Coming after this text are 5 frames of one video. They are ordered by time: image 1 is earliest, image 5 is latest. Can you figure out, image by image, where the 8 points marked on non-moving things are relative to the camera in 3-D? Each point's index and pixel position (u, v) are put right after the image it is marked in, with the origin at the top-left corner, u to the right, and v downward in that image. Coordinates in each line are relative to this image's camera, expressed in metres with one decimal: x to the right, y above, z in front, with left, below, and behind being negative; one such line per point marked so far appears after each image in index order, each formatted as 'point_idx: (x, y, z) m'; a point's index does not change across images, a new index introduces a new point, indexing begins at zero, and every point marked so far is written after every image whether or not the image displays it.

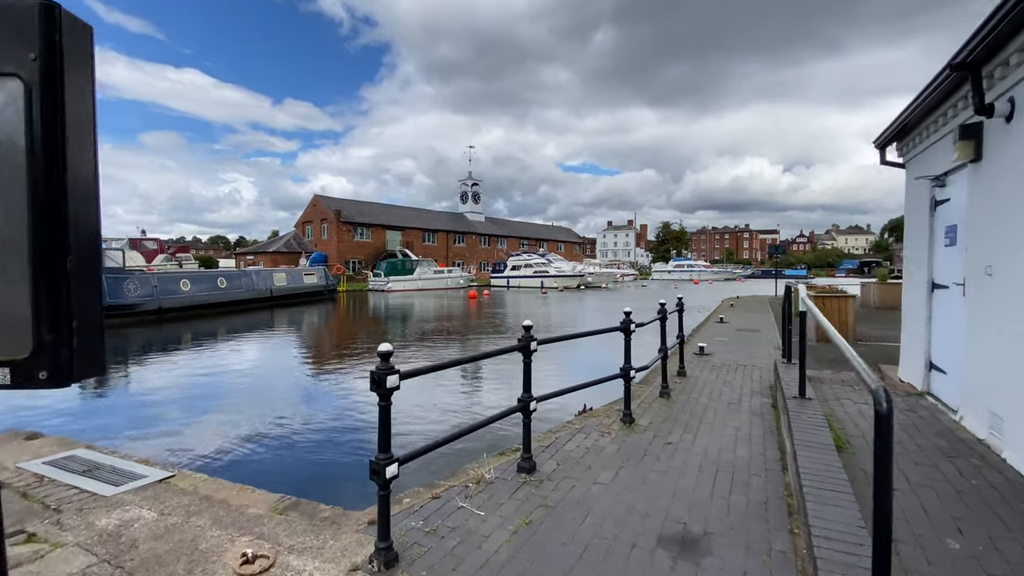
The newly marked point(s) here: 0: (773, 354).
0: (+4.4, -1.1, +8.2) m
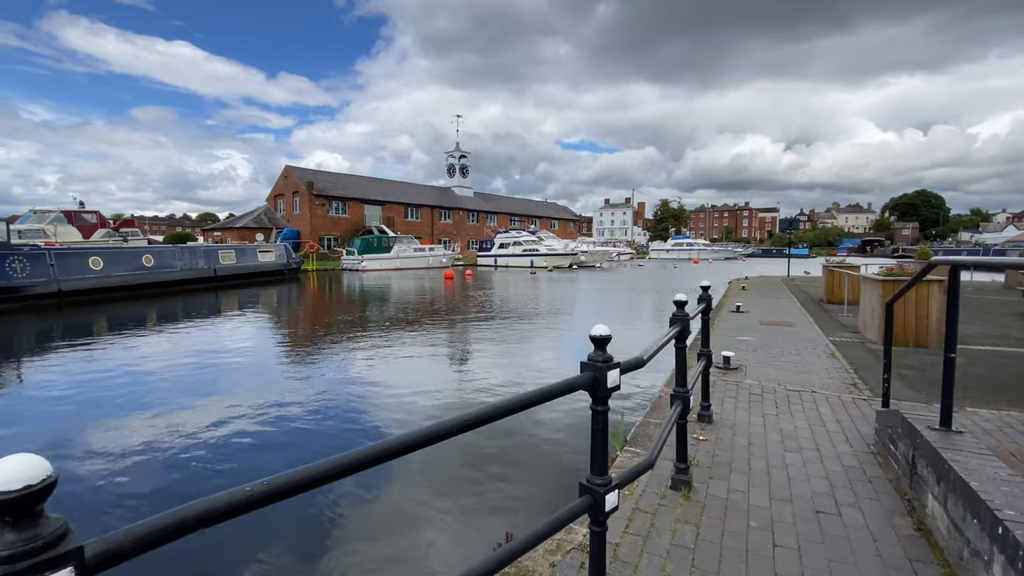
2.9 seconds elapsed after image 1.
0: (+3.6, -0.9, +5.5) m
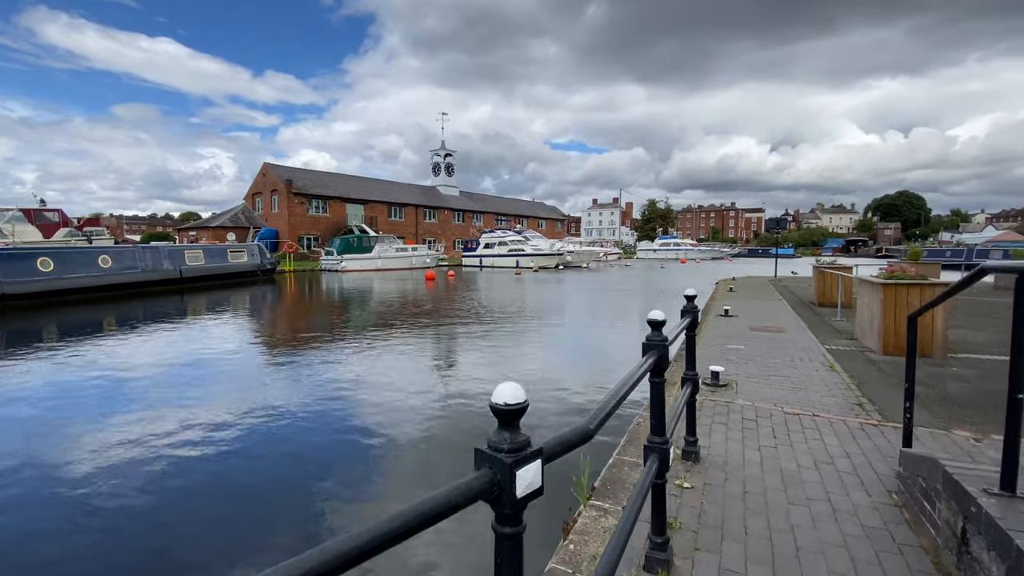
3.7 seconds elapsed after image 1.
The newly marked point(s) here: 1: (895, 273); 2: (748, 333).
0: (+3.2, -1.0, +4.9) m
1: (+4.9, +0.2, +6.2) m
2: (+3.6, -0.7, +7.5) m
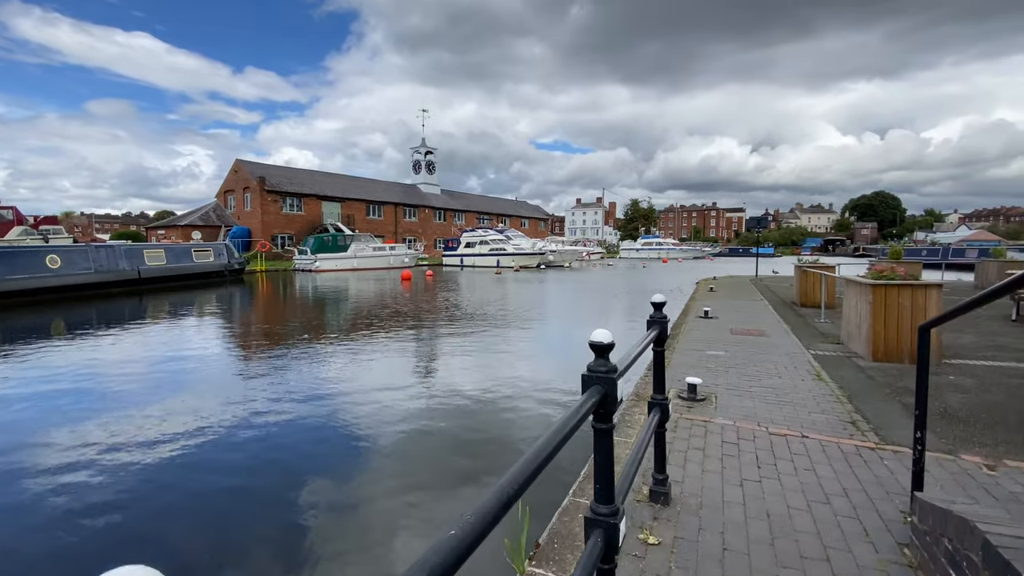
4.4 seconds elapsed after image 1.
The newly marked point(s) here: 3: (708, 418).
0: (+2.8, -1.0, +4.5) m
1: (+4.4, +0.2, +5.8) m
2: (+3.1, -0.7, +7.0) m
3: (+1.5, -1.0, +3.7) m
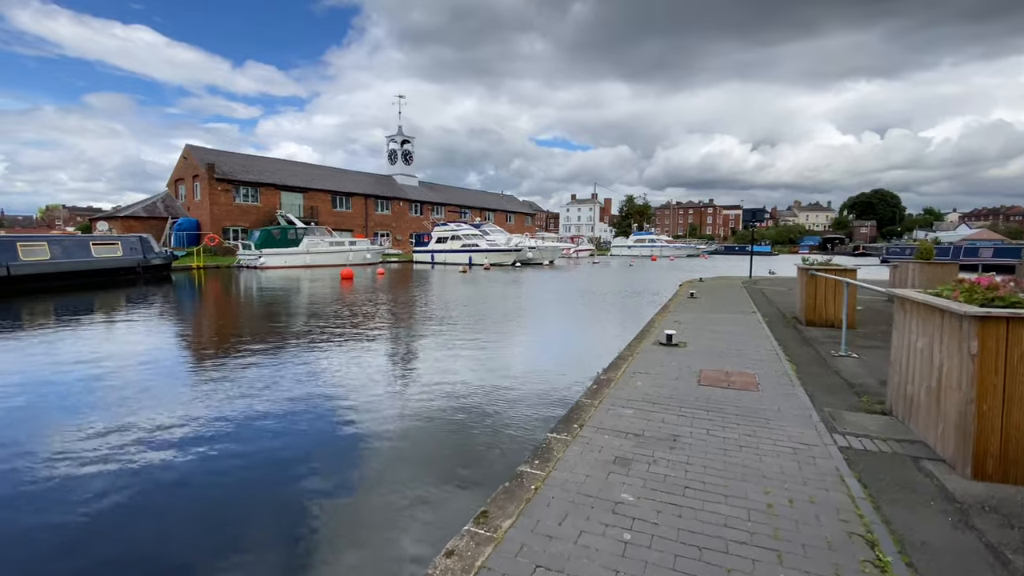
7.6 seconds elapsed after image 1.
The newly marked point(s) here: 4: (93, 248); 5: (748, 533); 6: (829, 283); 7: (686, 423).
0: (+1.2, -1.2, +1.5) m
1: (+2.8, 0.0, +2.8) m
2: (+1.5, -0.9, +4.1) m
3: (-0.1, -1.2, +0.8) m
4: (-15.4, +1.5, +18.1) m
5: (+1.1, -1.1, +2.2) m
6: (+4.8, +0.1, +7.4) m
7: (+1.2, -1.0, +3.5) m
